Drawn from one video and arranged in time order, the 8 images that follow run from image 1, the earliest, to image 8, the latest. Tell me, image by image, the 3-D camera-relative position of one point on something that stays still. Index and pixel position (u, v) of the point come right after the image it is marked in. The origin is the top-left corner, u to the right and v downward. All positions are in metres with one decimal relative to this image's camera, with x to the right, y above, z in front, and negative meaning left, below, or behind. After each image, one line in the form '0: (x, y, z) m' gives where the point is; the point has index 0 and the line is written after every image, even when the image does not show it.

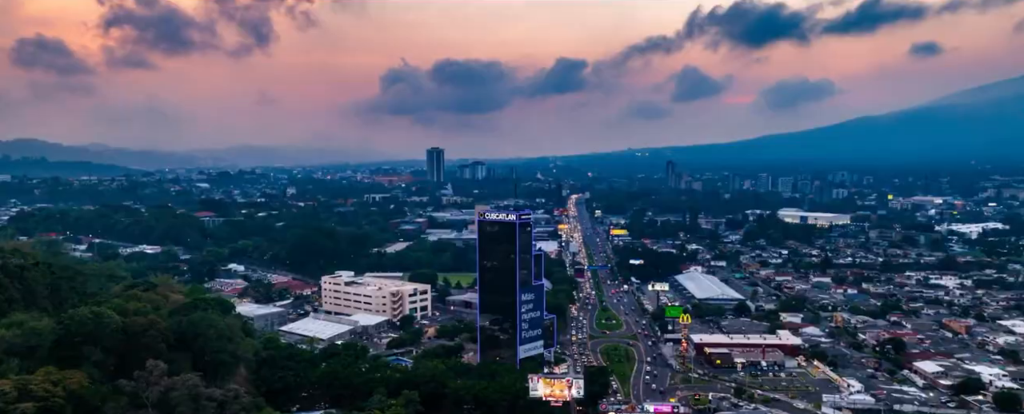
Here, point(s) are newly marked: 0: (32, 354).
0: (-10.2, -3.1, +15.3) m
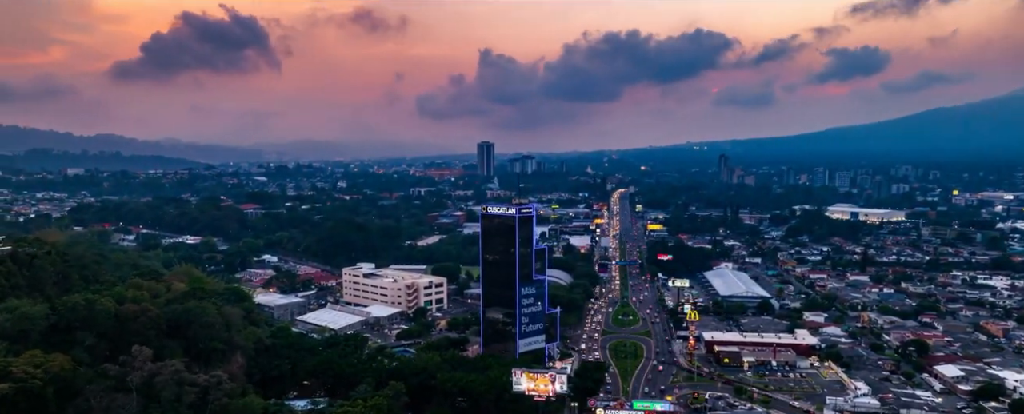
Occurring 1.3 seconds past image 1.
0: (-10.9, -2.9, +16.2) m
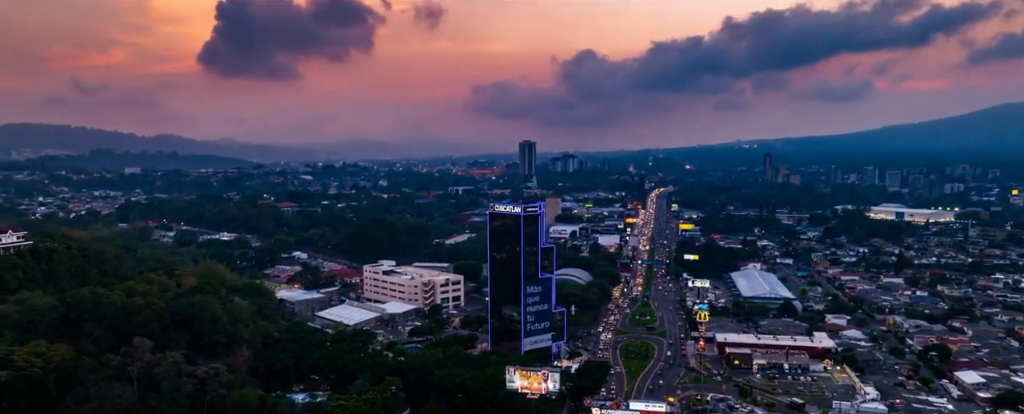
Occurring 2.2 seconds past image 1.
0: (-11.3, -2.8, +17.1) m
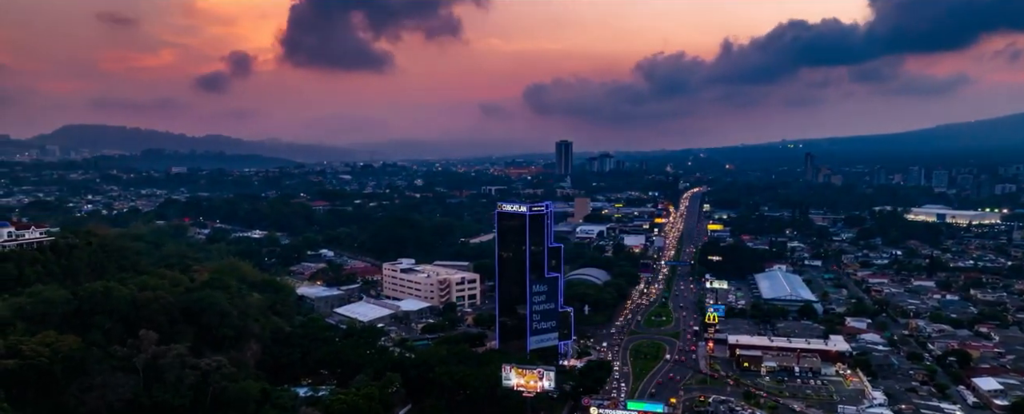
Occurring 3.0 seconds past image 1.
0: (-11.5, -2.8, +17.9) m
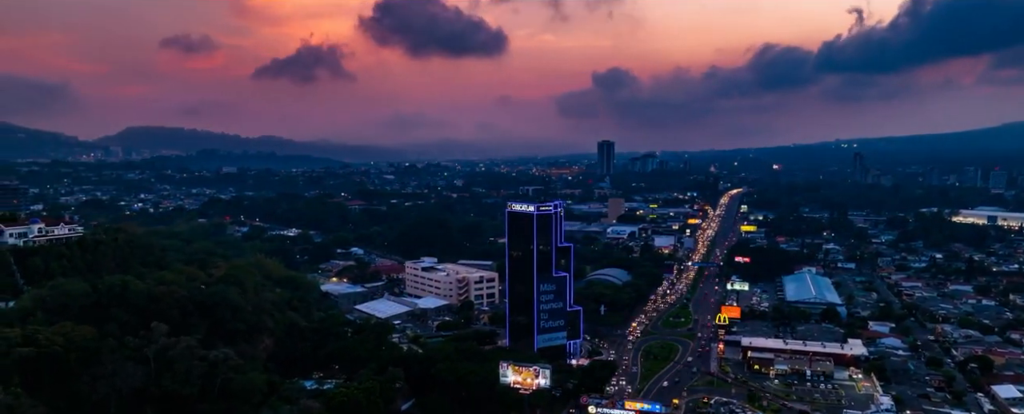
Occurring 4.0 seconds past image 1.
0: (-11.7, -2.7, +19.0) m
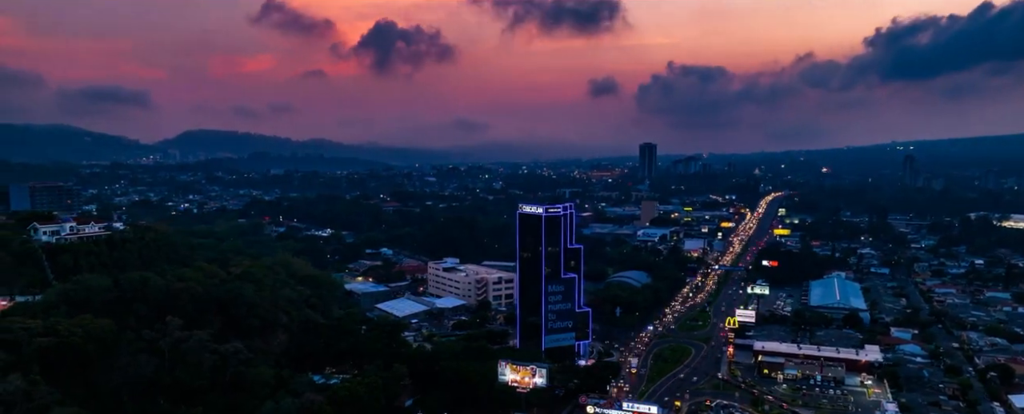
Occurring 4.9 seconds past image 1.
0: (-11.7, -2.7, +20.1) m
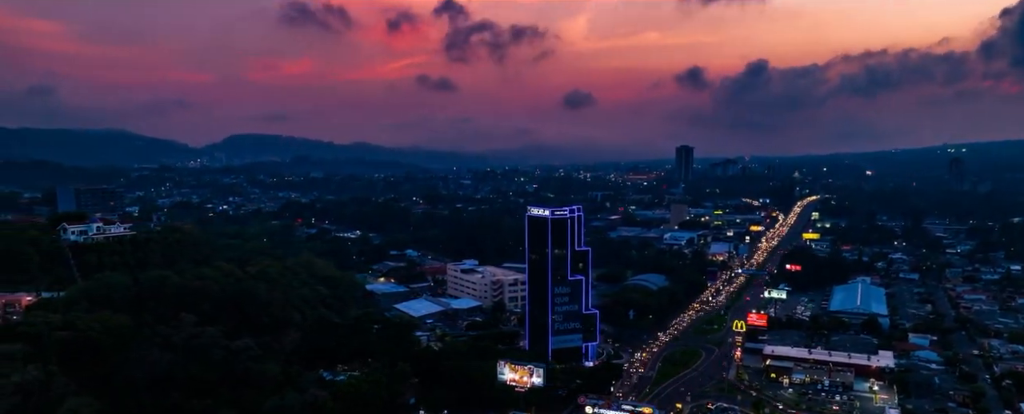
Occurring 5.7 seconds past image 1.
0: (-11.8, -2.7, +21.2) m
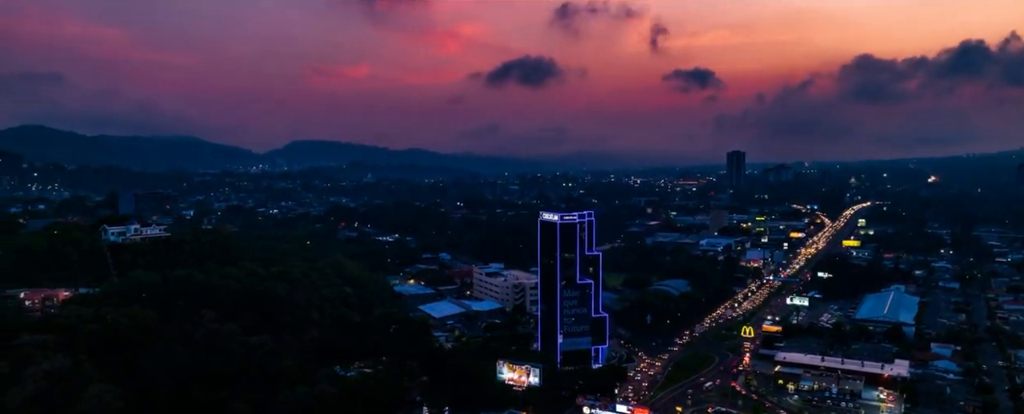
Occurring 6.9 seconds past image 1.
0: (-11.7, -2.8, +22.8) m
